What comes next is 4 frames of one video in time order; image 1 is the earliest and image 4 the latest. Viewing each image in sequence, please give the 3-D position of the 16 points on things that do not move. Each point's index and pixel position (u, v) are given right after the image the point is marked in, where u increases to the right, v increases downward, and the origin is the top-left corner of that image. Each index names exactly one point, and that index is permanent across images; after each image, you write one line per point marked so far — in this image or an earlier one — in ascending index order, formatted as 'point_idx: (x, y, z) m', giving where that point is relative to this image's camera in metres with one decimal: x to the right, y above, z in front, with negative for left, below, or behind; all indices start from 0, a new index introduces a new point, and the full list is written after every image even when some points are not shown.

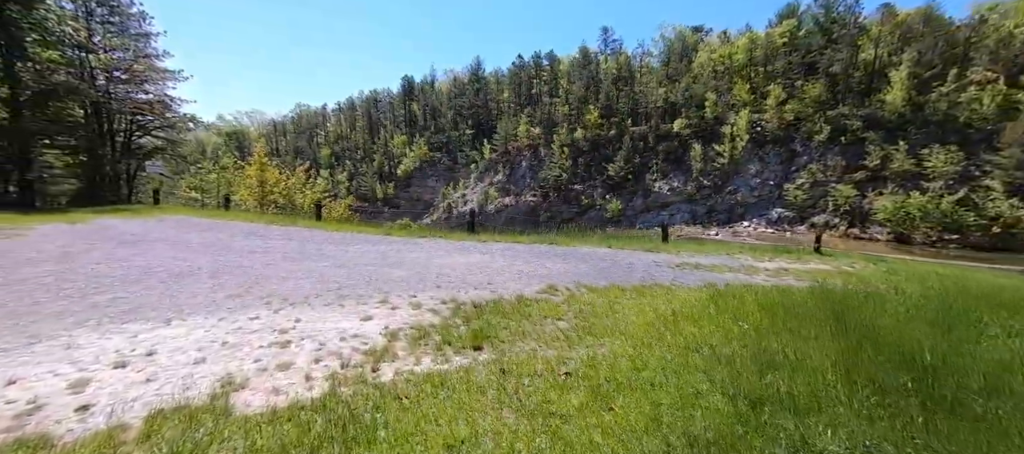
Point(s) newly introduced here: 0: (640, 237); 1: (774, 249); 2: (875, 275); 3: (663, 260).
0: (+3.7, -0.3, +10.9) m
1: (+6.8, -0.6, +9.8) m
2: (+7.2, -0.9, +7.4) m
3: (+3.4, -0.8, +8.2) m
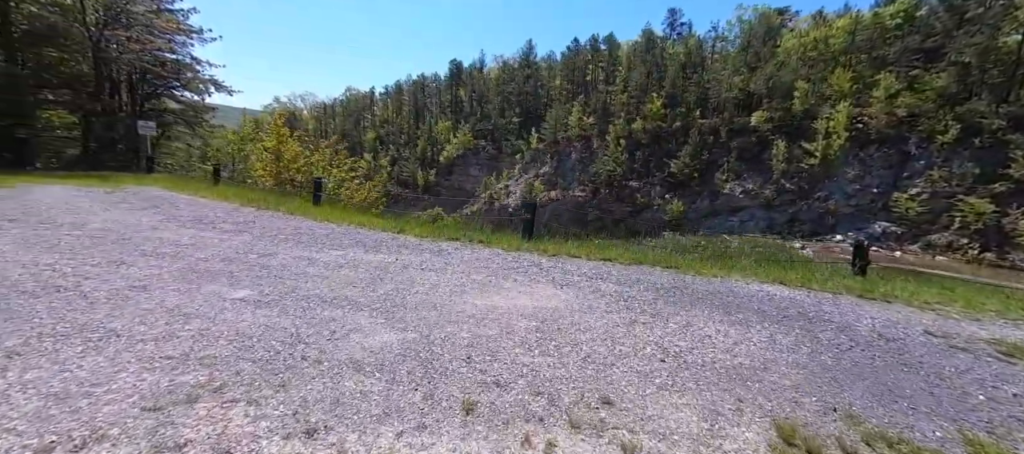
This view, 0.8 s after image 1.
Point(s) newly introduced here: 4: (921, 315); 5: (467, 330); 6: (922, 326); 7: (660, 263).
0: (+5.1, -0.6, +6.5) m
1: (+8.1, -1.1, +5.1) m
2: (+8.2, -1.5, +2.7) m
3: (+4.5, -1.1, +3.8) m
4: (+4.9, -1.1, +4.5) m
5: (-0.4, -0.8, +3.1) m
6: (+4.4, -1.1, +4.1) m
7: (+2.3, -0.6, +5.8) m
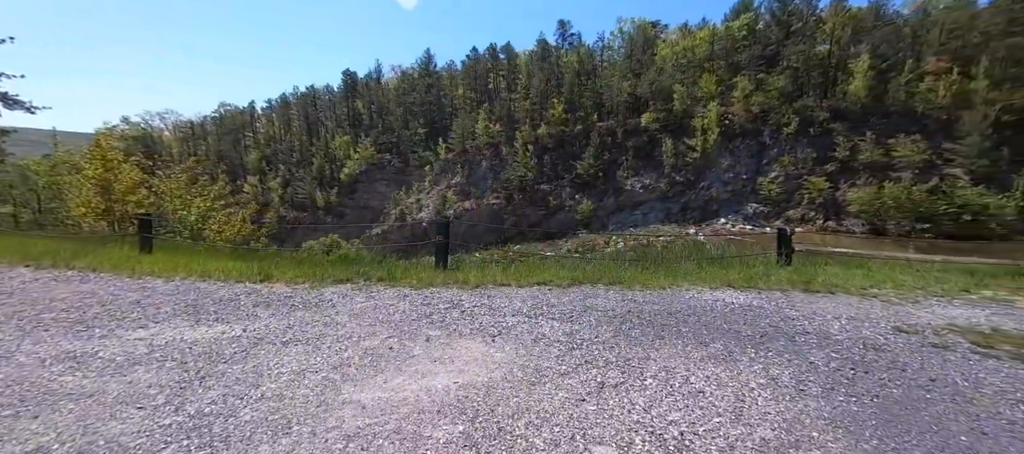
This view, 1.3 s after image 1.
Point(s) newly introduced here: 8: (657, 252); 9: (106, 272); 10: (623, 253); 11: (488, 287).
0: (+3.8, -0.5, +6.2) m
1: (+7.0, -0.6, +5.5) m
2: (+7.7, -1.0, +3.2) m
3: (+3.8, -1.0, +3.5) m
4: (+4.1, -0.9, +4.3) m
5: (-0.8, -1.1, +1.7) m
6: (+3.7, -0.9, +3.7) m
7: (+1.2, -0.7, +5.0) m
8: (+2.7, -0.5, +7.3) m
9: (-5.7, -0.6, +5.3) m
10: (+2.3, -0.6, +8.0) m
11: (-0.3, -0.7, +4.7) m
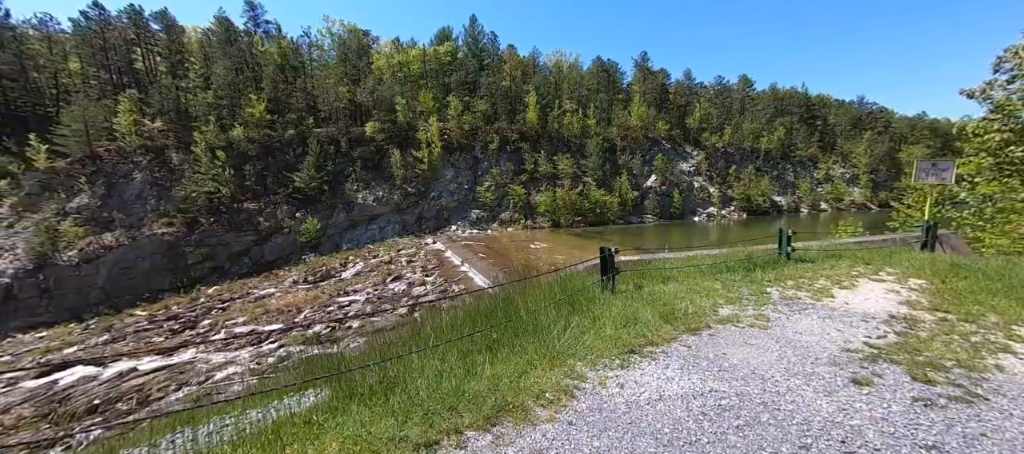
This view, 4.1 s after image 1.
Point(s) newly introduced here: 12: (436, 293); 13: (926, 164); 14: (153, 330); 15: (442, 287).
0: (+0.9, -0.8, +5.0) m
1: (+3.8, -0.6, +6.5) m
2: (+5.9, -0.7, +5.1) m
3: (+2.7, -1.1, +2.9) m
4: (+2.4, -1.1, +3.6) m
5: (+0.3, -1.6, -1.4) m
6: (+2.5, -1.1, +3.0) m
7: (-0.2, -1.2, +2.4) m
8: (-0.5, -1.0, +5.1) m
9: (-5.8, -1.7, -1.7) m
10: (-1.3, -1.1, +5.4) m
11: (-1.3, -1.3, +1.2) m
12: (-2.7, -2.3, +13.8) m
13: (+8.6, +1.3, +7.9) m
14: (-12.4, -3.7, +13.1) m
15: (-2.7, -2.2, +14.7) m
